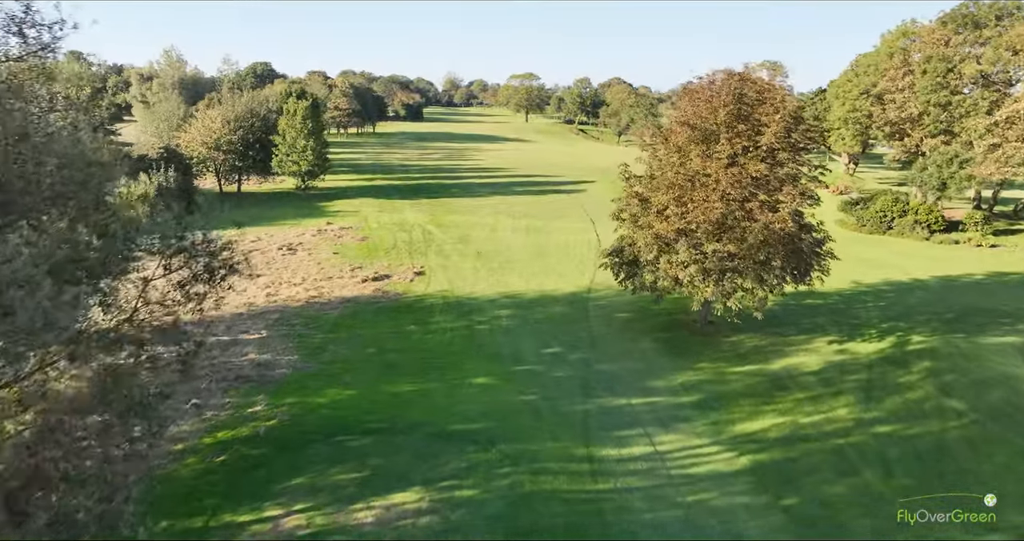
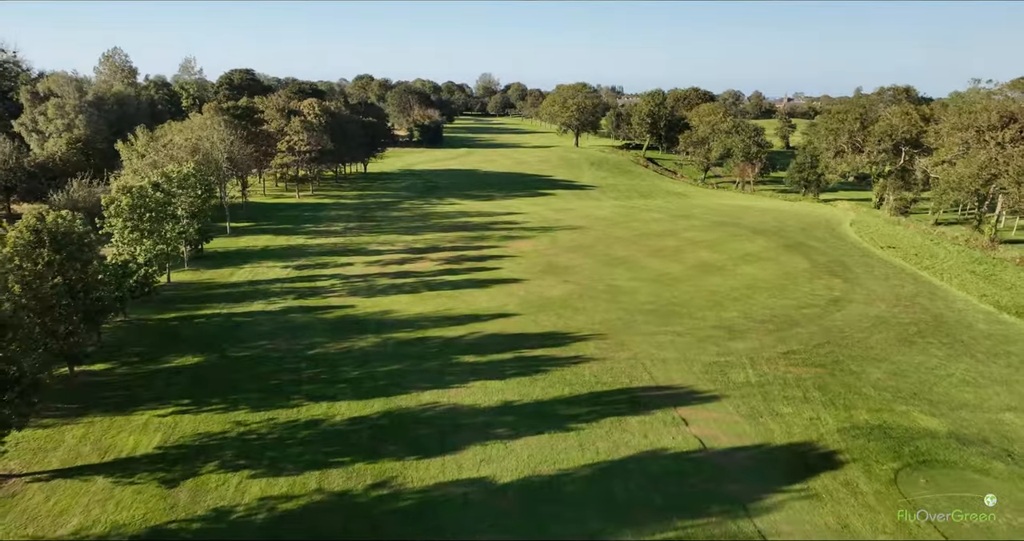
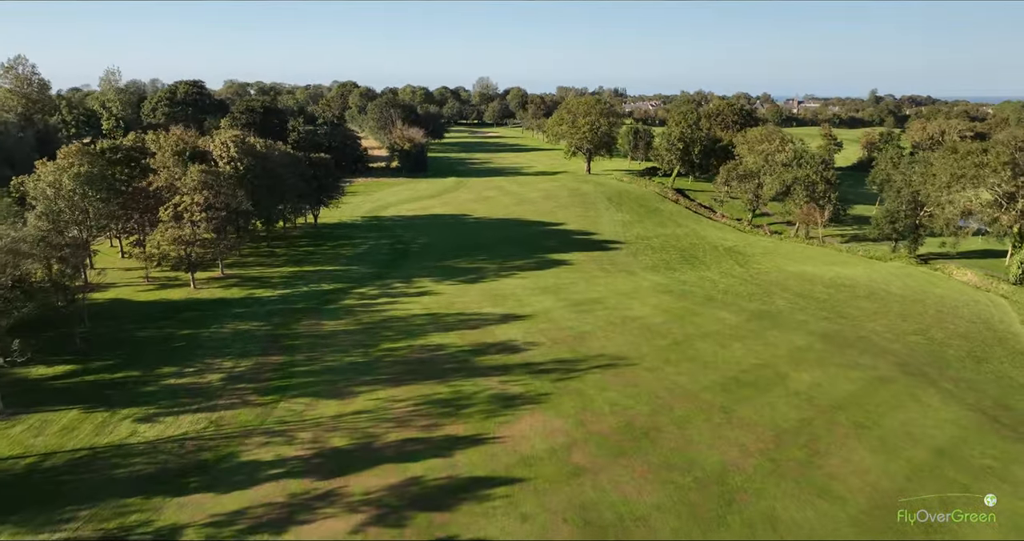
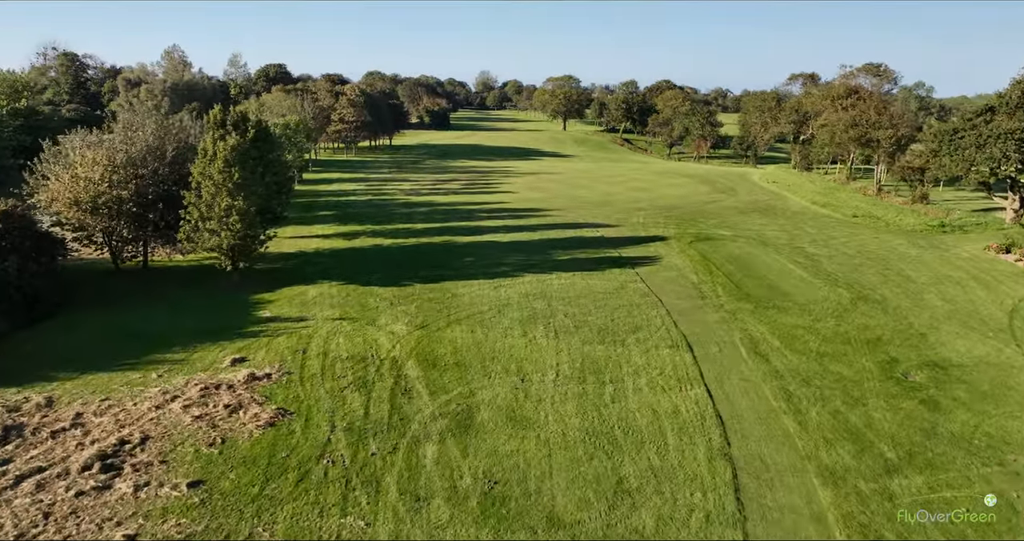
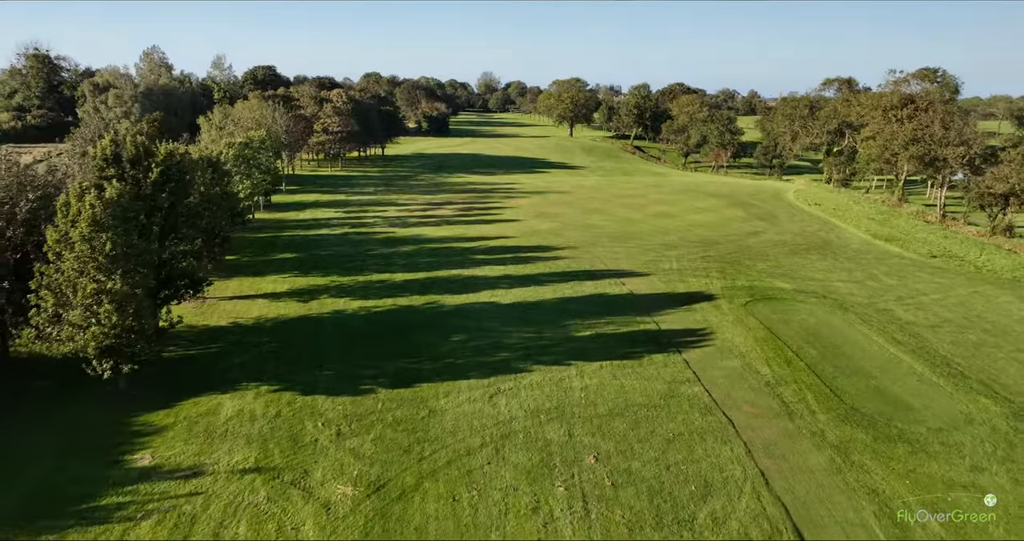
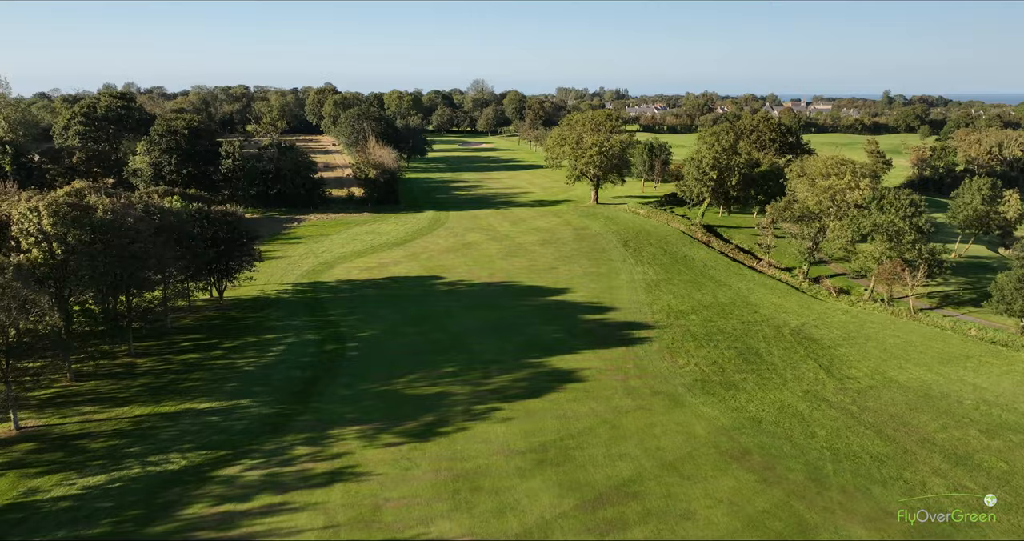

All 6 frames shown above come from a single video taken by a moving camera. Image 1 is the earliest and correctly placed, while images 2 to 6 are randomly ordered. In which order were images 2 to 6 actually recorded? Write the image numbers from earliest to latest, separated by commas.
4, 5, 2, 3, 6
